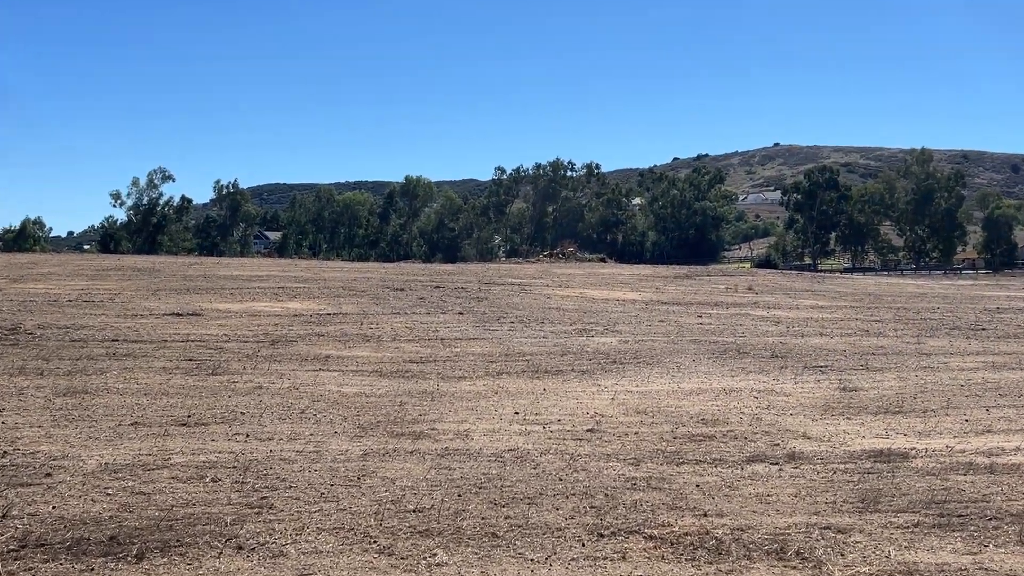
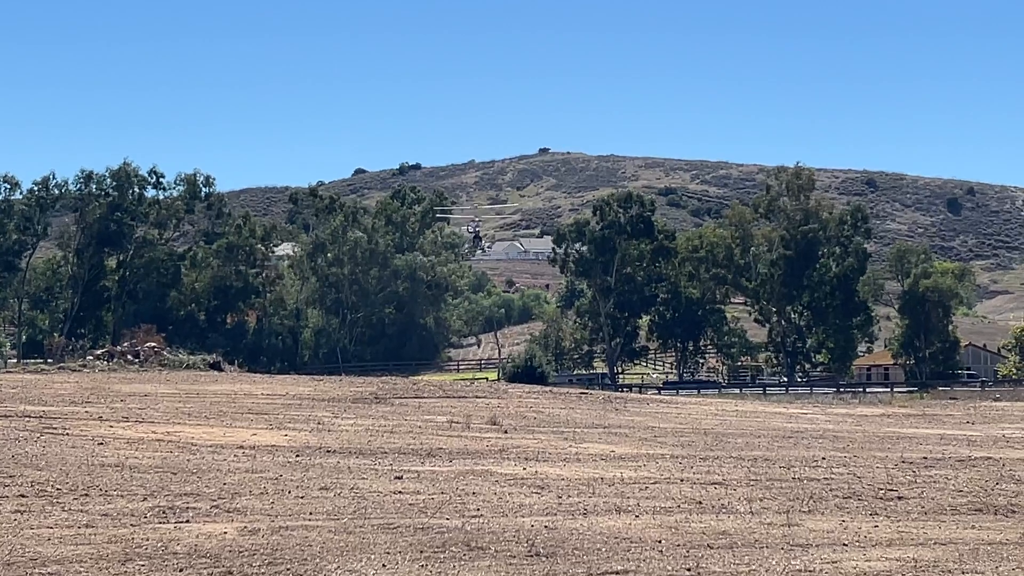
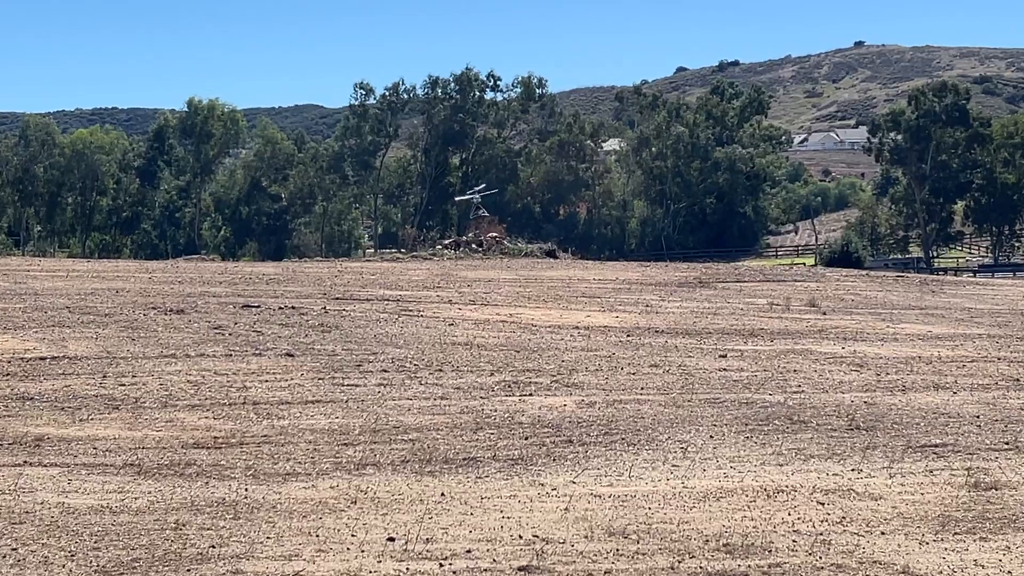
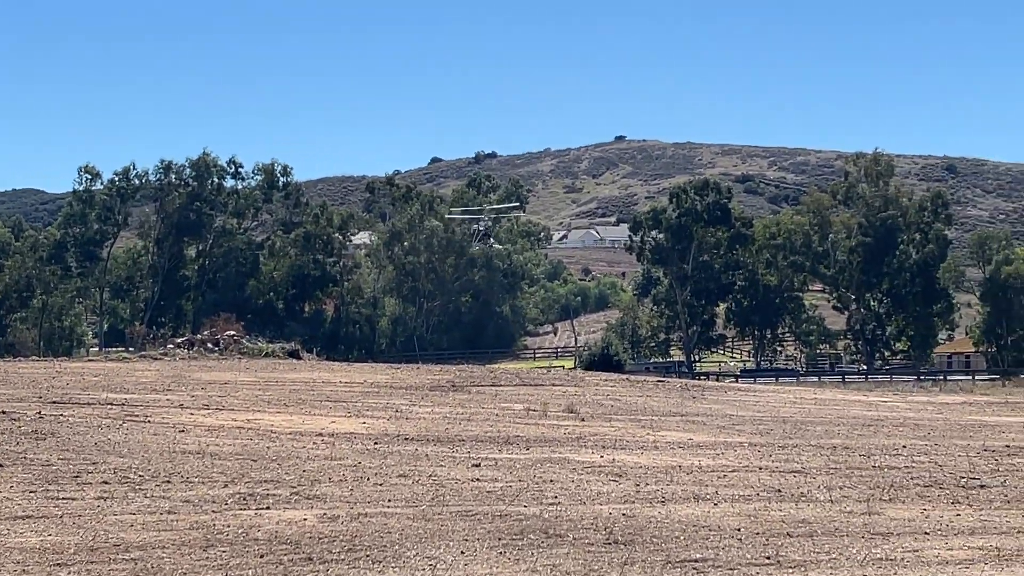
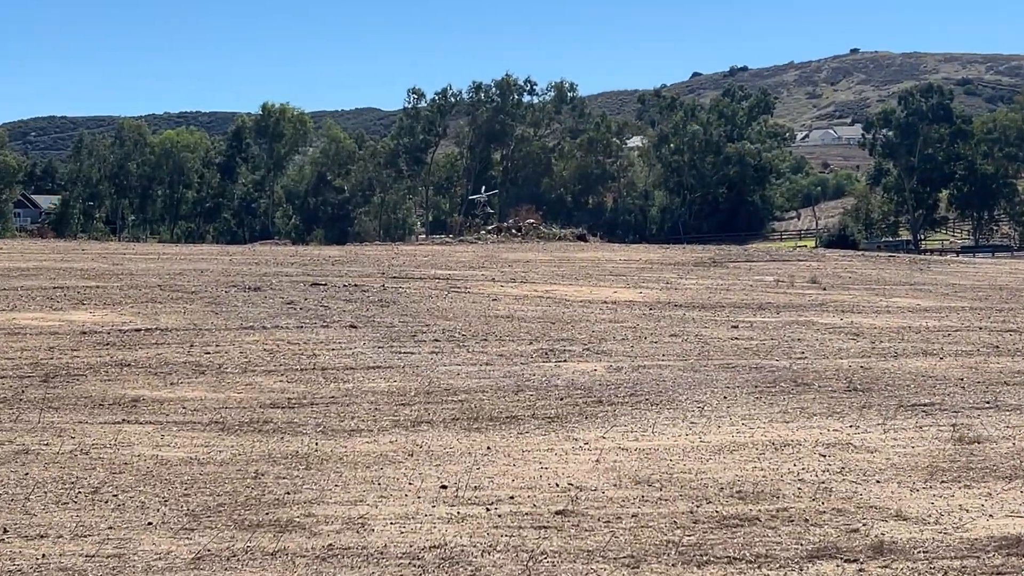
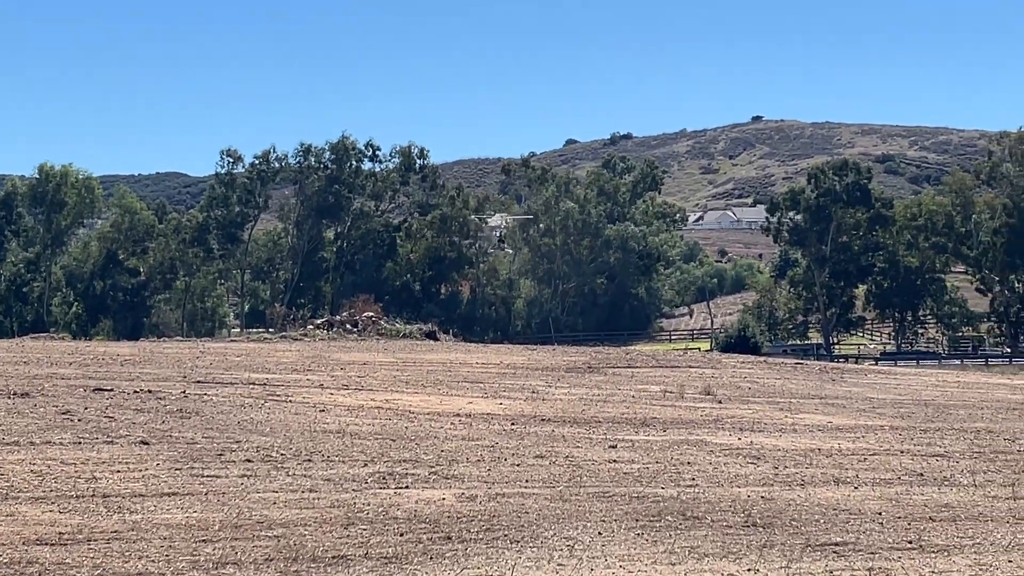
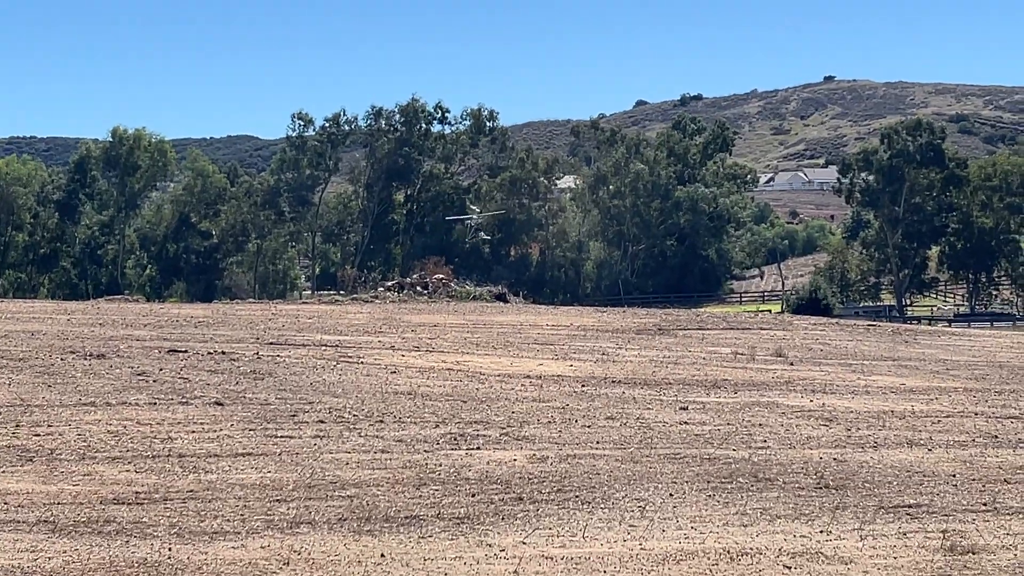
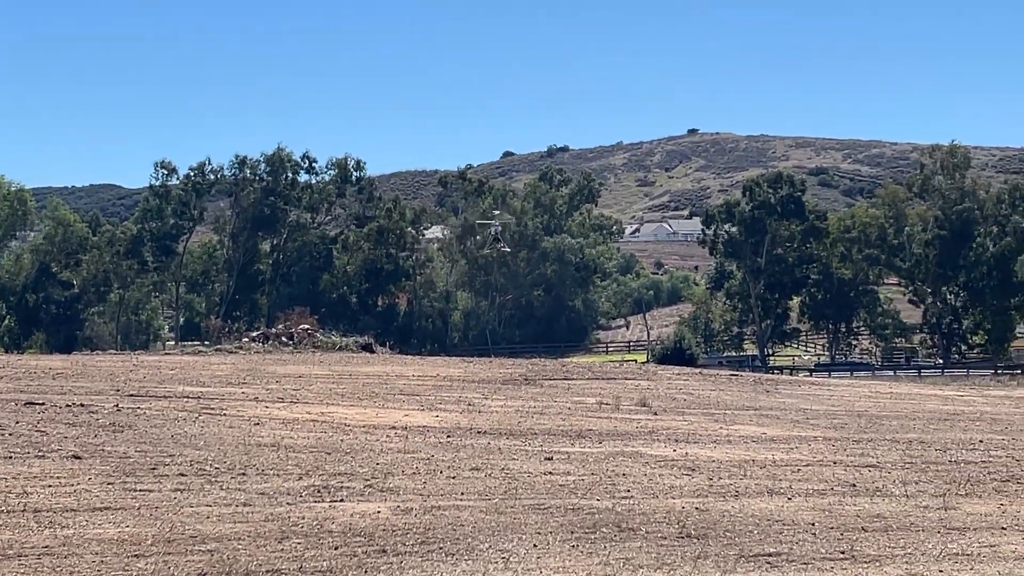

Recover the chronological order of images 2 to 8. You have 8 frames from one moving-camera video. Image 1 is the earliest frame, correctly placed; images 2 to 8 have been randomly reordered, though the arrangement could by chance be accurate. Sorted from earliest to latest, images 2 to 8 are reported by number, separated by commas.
5, 3, 7, 6, 8, 4, 2
